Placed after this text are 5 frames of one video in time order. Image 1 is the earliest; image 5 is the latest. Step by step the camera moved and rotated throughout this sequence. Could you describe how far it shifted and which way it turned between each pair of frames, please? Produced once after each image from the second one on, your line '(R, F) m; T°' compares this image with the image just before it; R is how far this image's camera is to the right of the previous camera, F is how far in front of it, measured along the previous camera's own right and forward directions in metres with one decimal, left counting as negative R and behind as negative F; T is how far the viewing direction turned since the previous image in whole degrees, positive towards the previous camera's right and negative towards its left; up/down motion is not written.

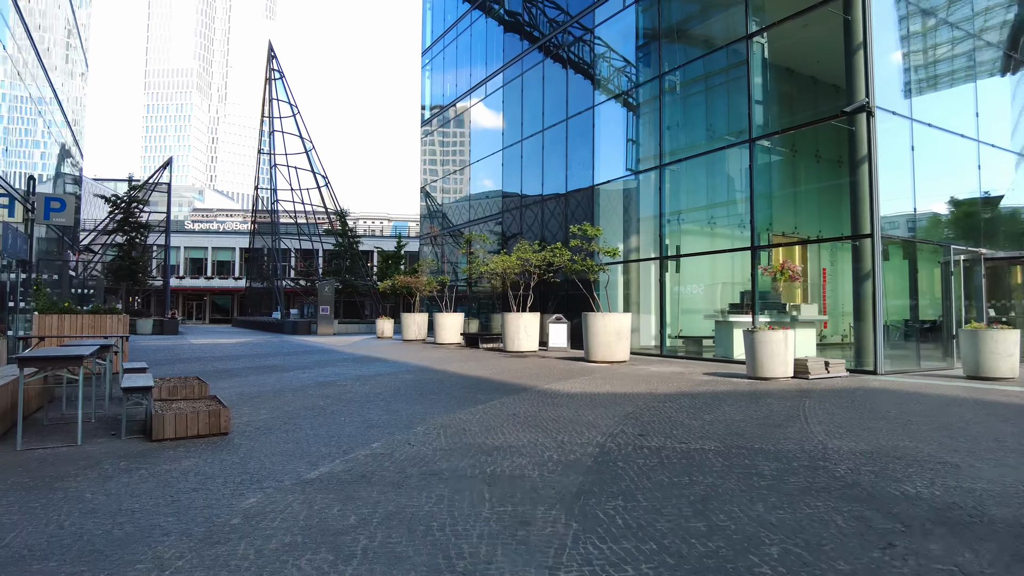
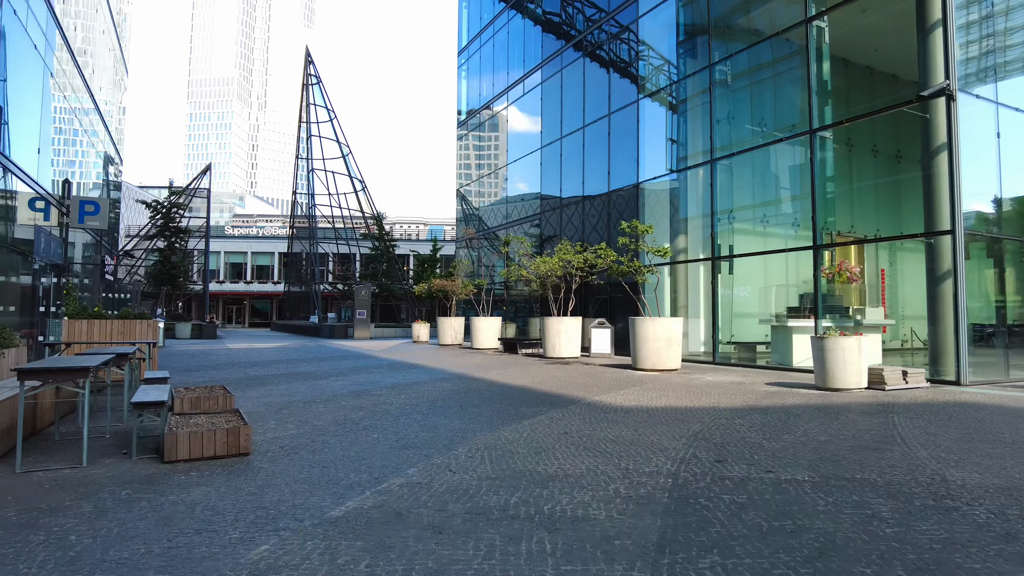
(-0.1, +0.7) m; -3°
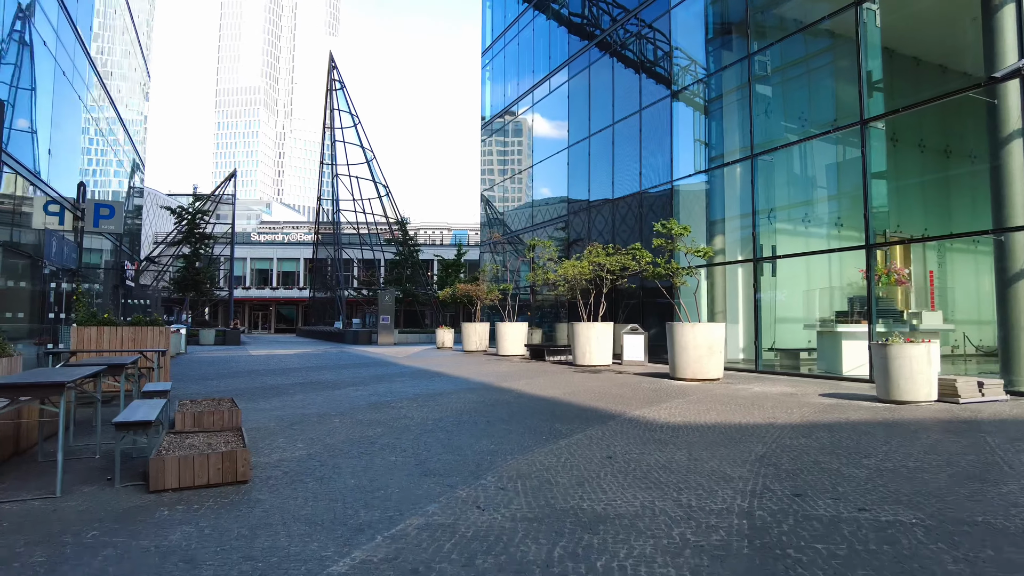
(-0.1, +0.8) m; -2°
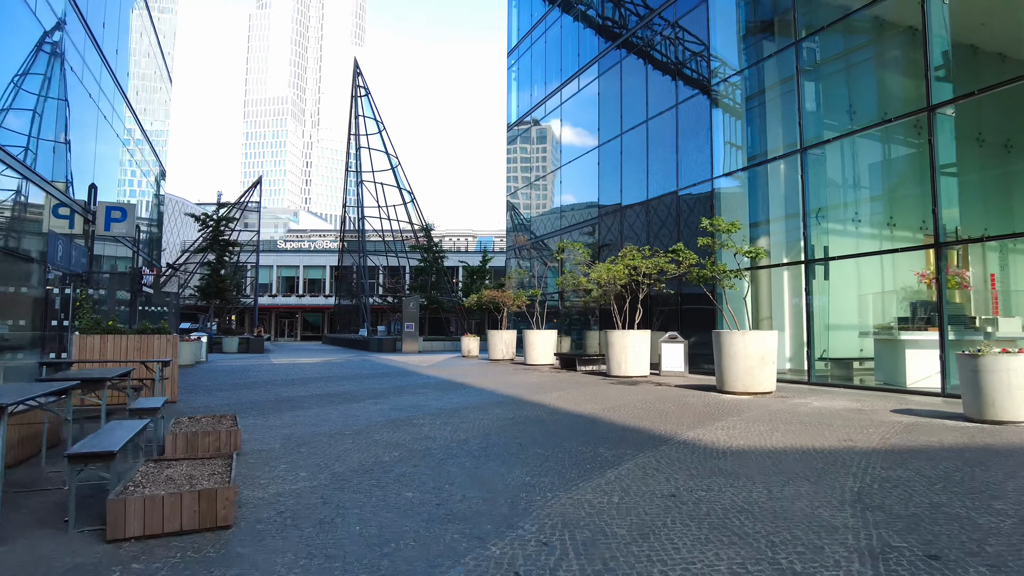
(-0.1, +0.9) m; -2°
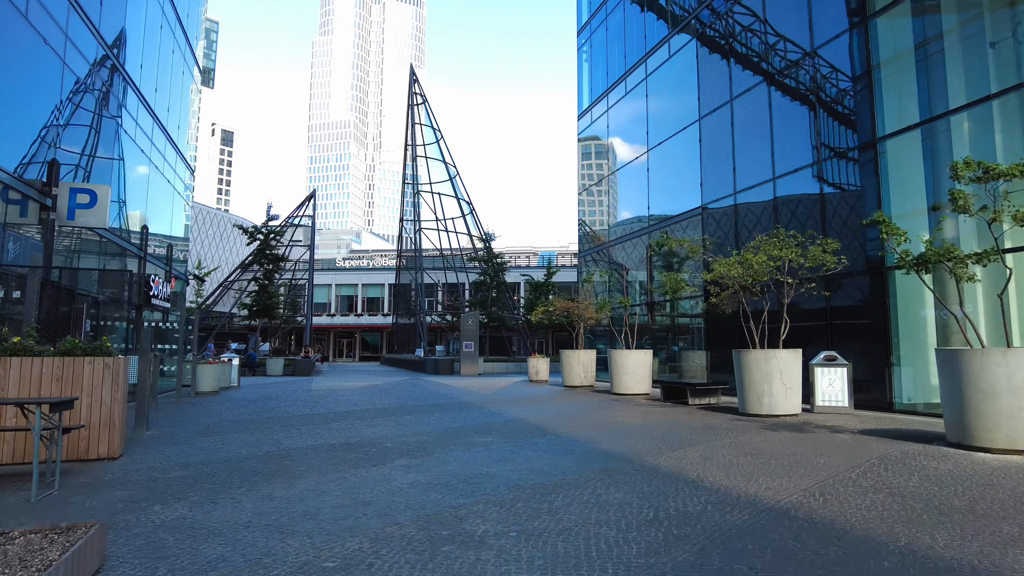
(-0.5, +4.0) m; -5°
